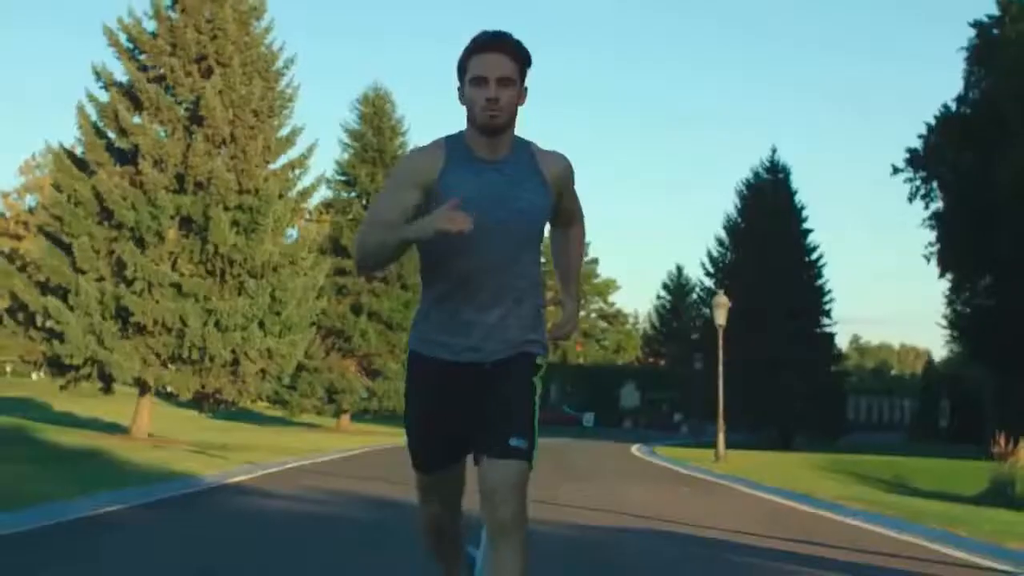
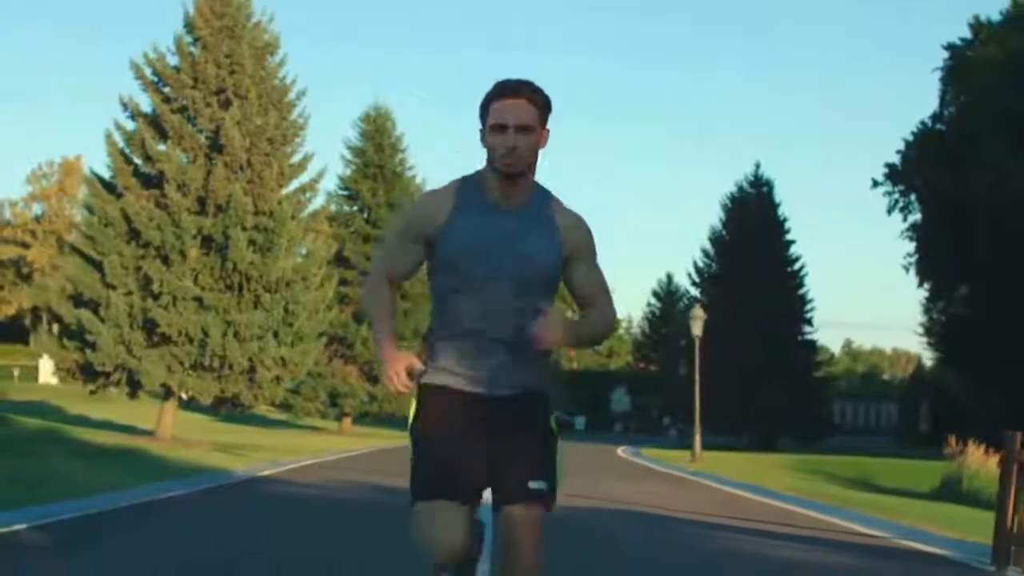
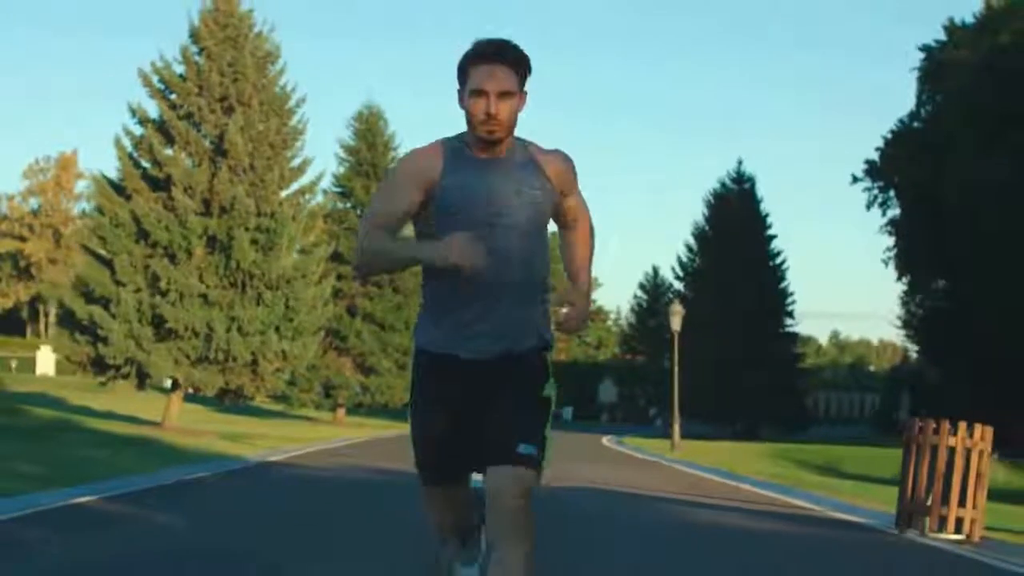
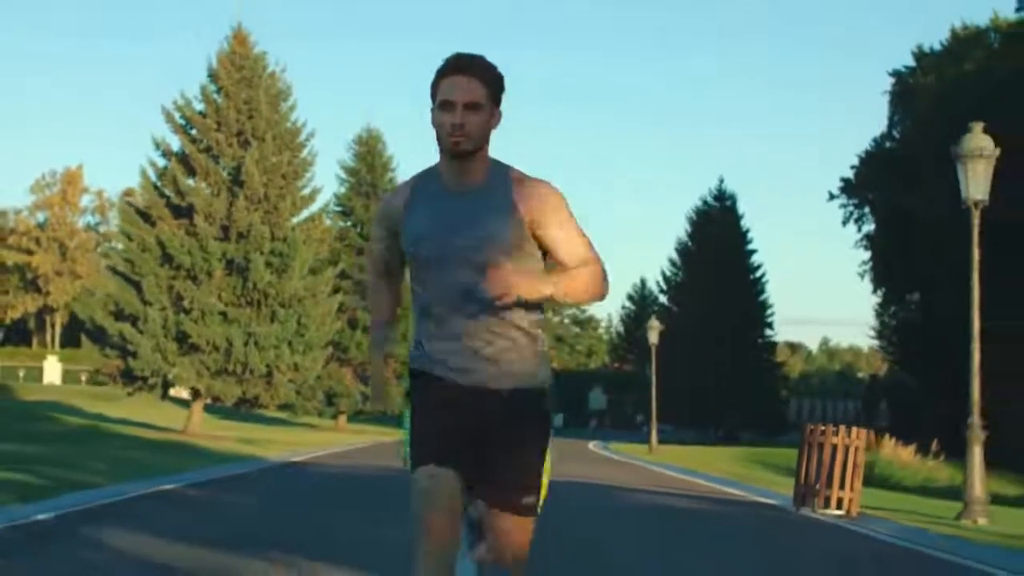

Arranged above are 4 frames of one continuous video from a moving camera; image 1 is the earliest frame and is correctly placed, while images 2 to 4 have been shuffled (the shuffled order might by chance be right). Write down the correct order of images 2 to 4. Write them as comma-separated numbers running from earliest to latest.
2, 3, 4
